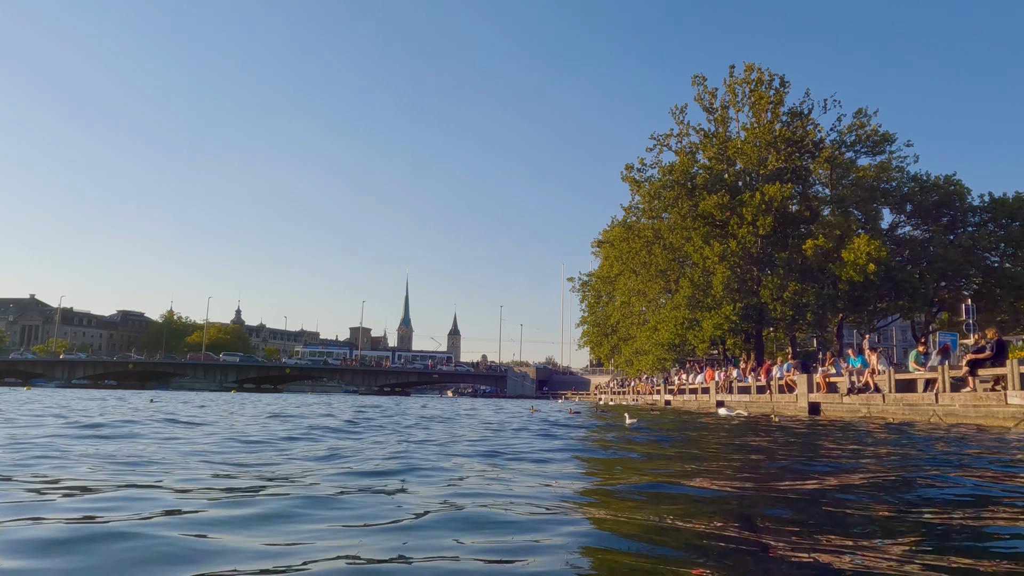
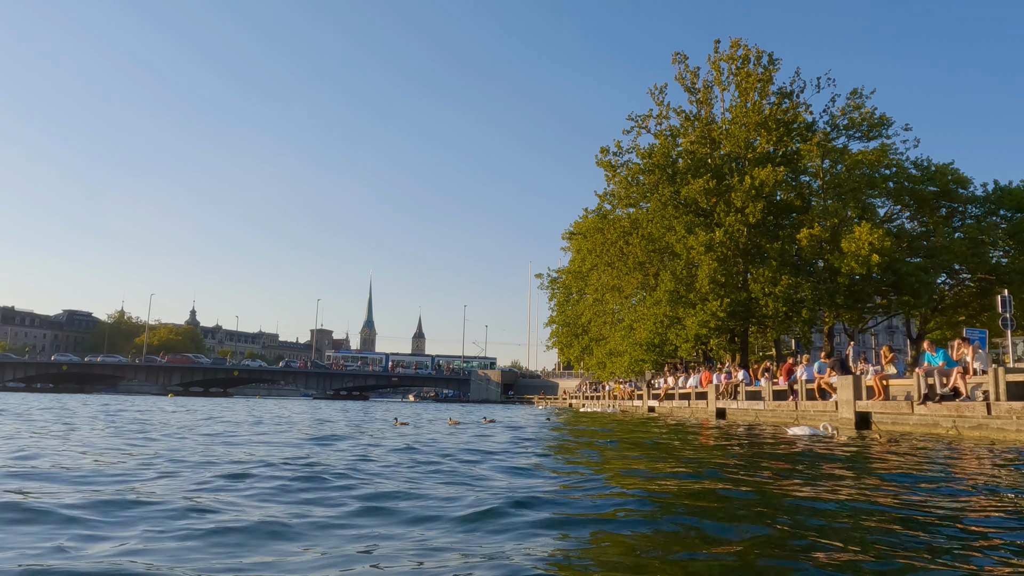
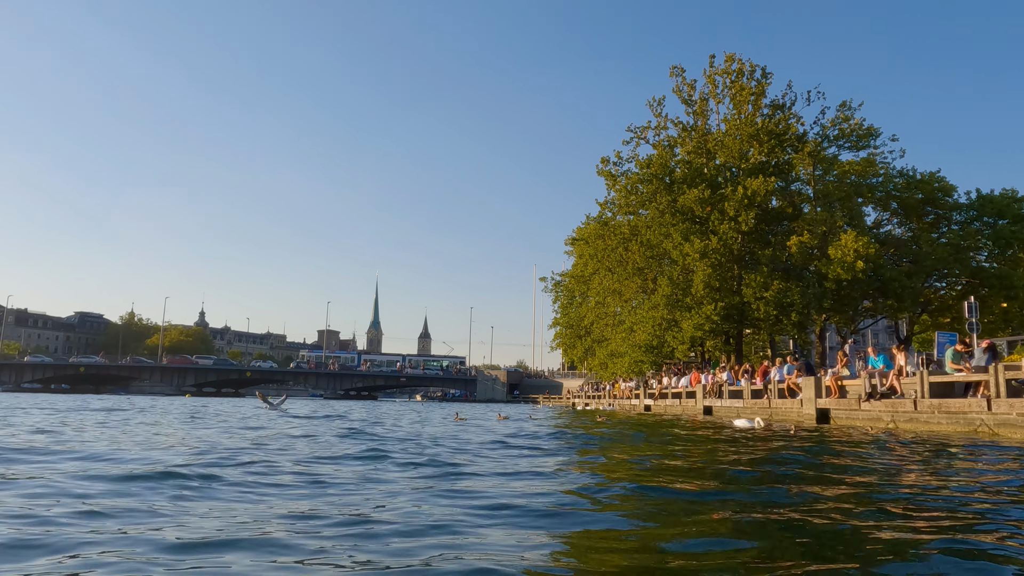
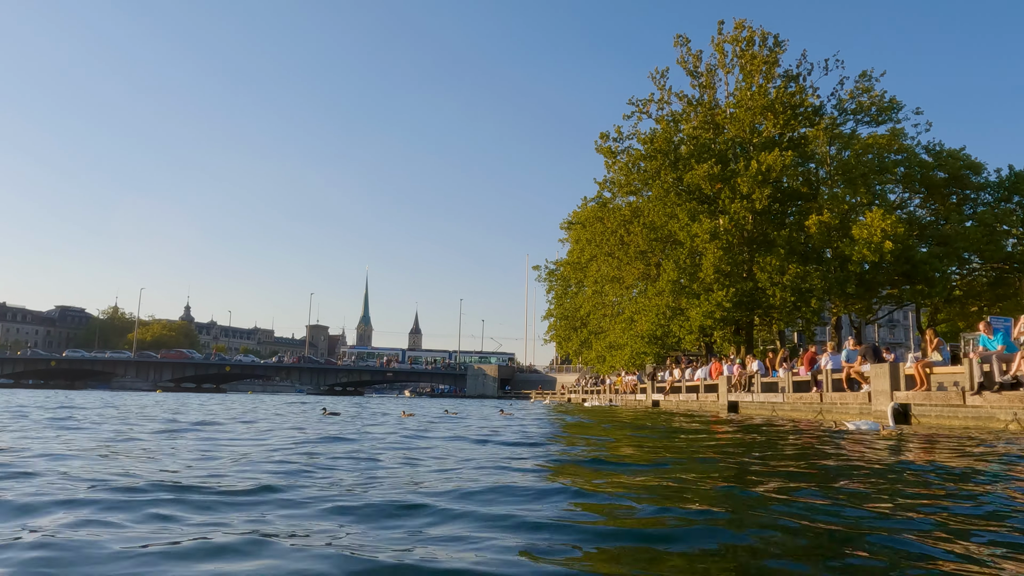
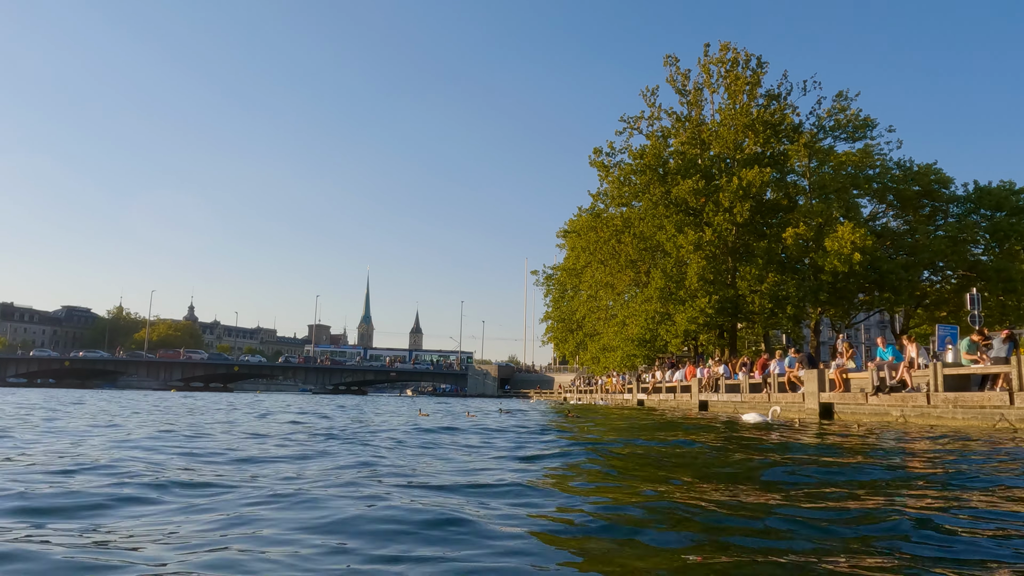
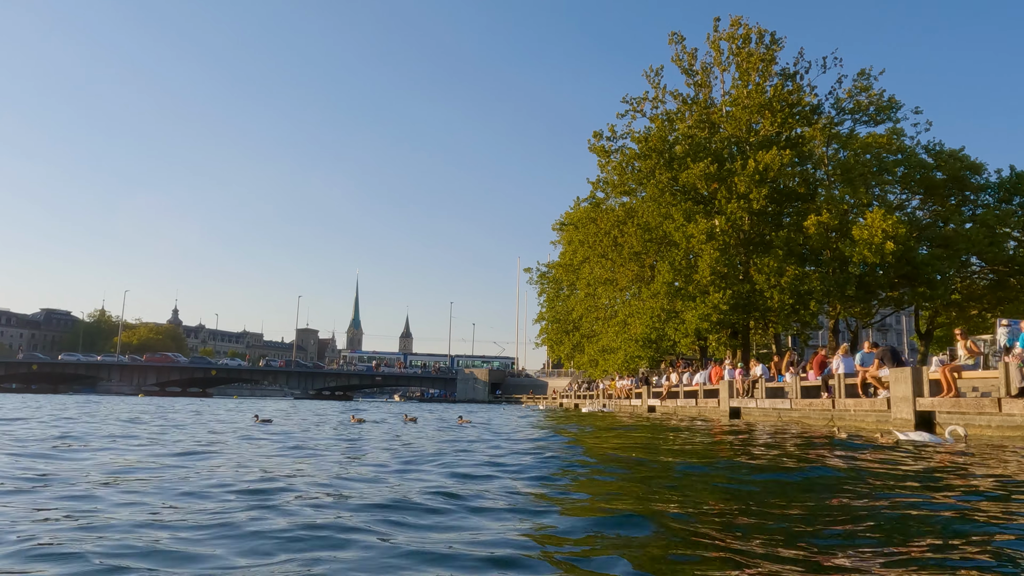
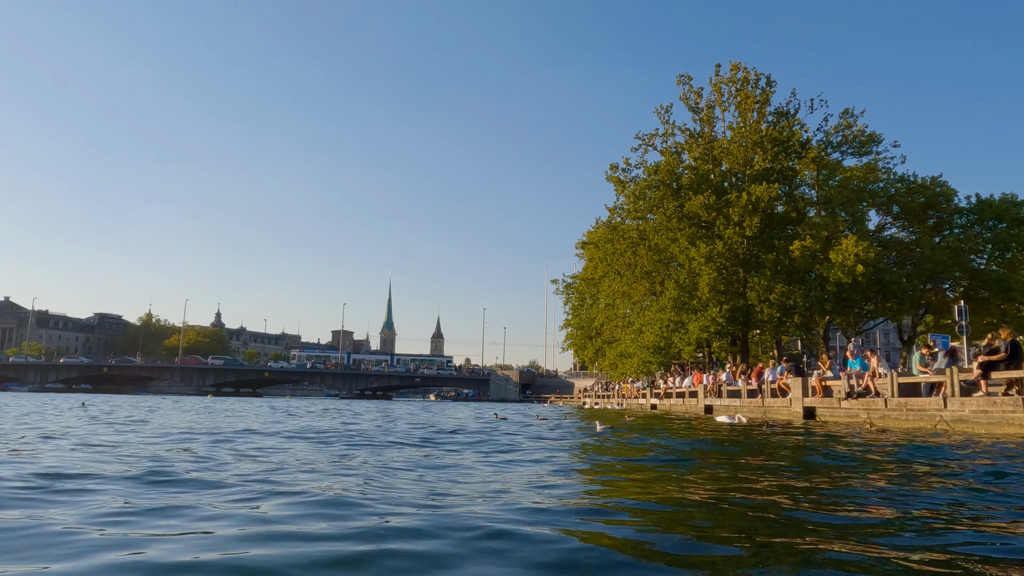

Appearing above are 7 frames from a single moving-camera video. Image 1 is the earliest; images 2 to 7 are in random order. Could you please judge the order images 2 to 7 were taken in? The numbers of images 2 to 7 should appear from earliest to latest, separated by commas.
7, 3, 5, 2, 4, 6
